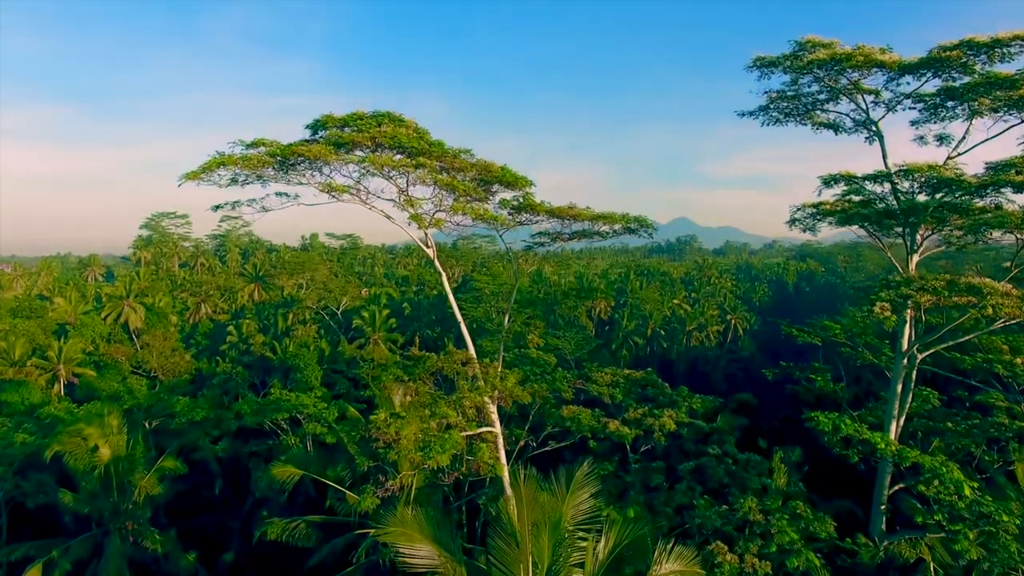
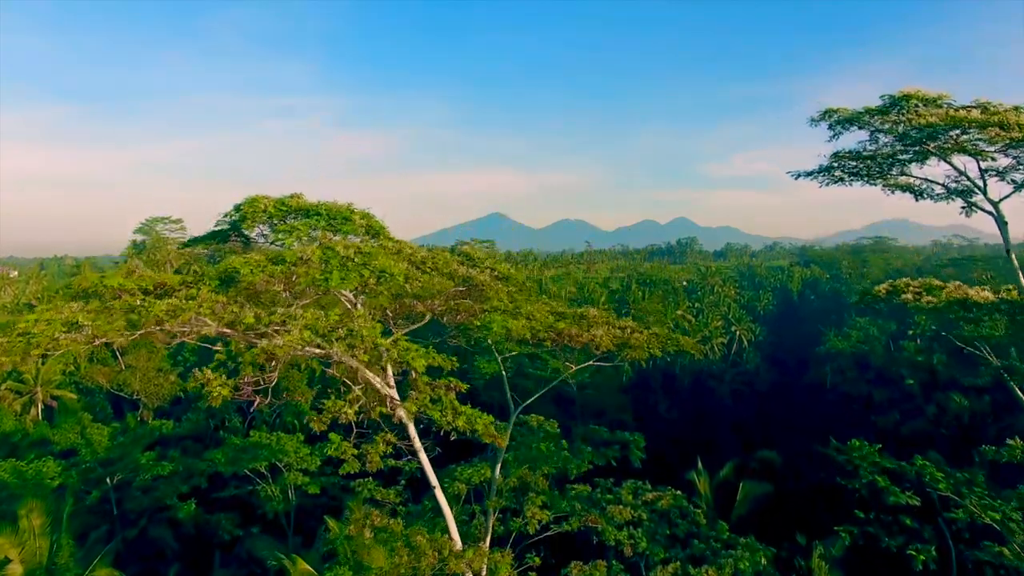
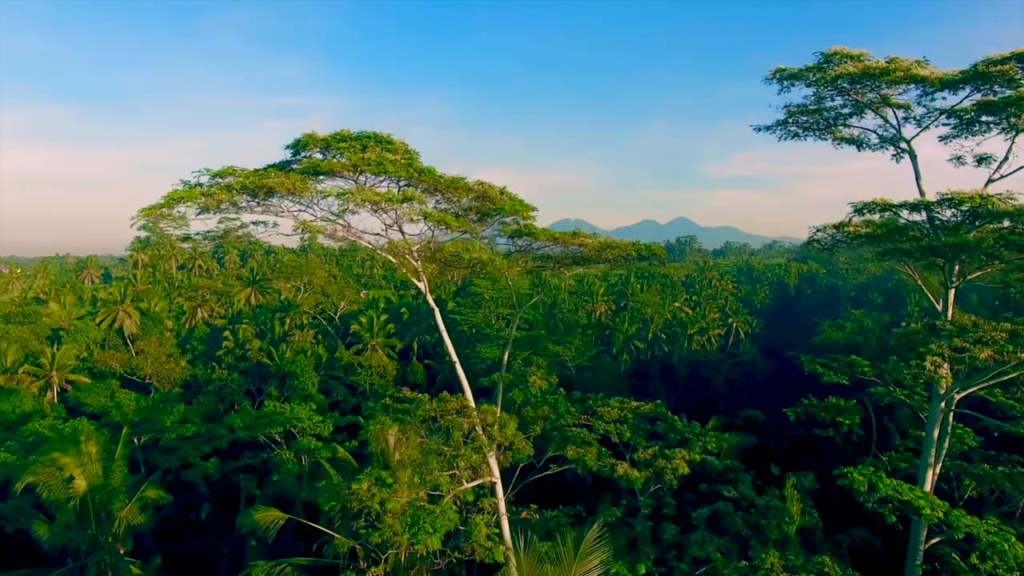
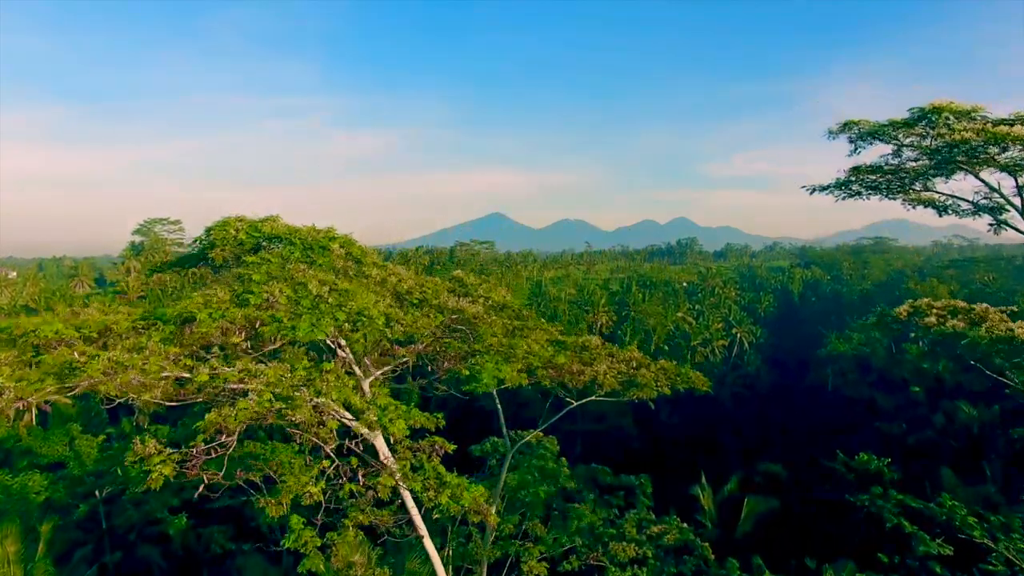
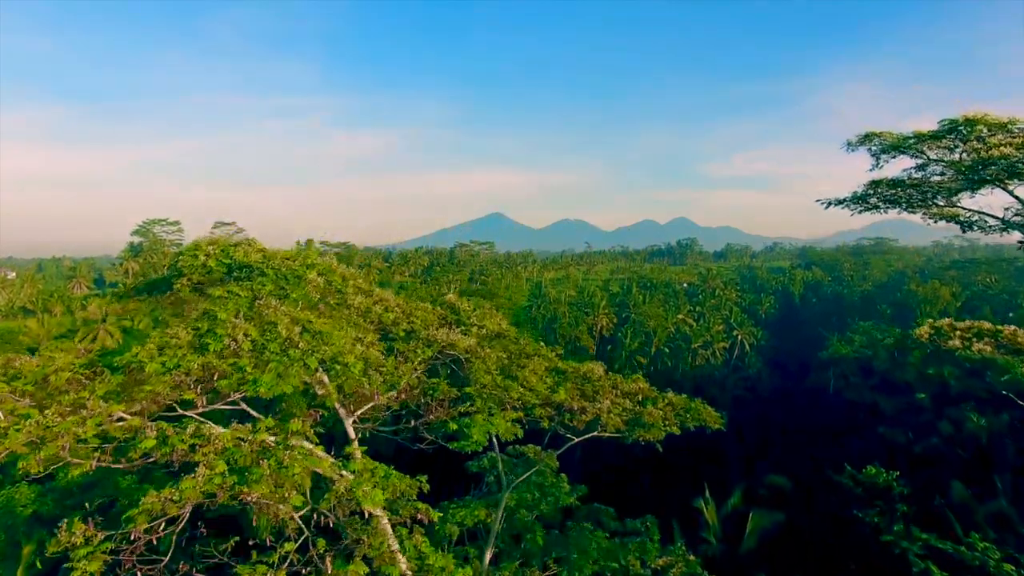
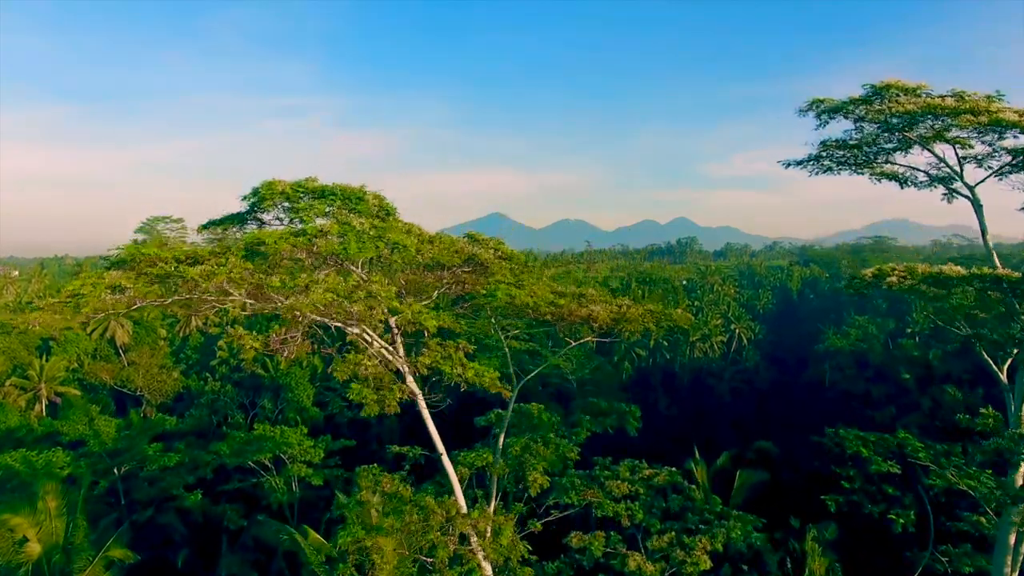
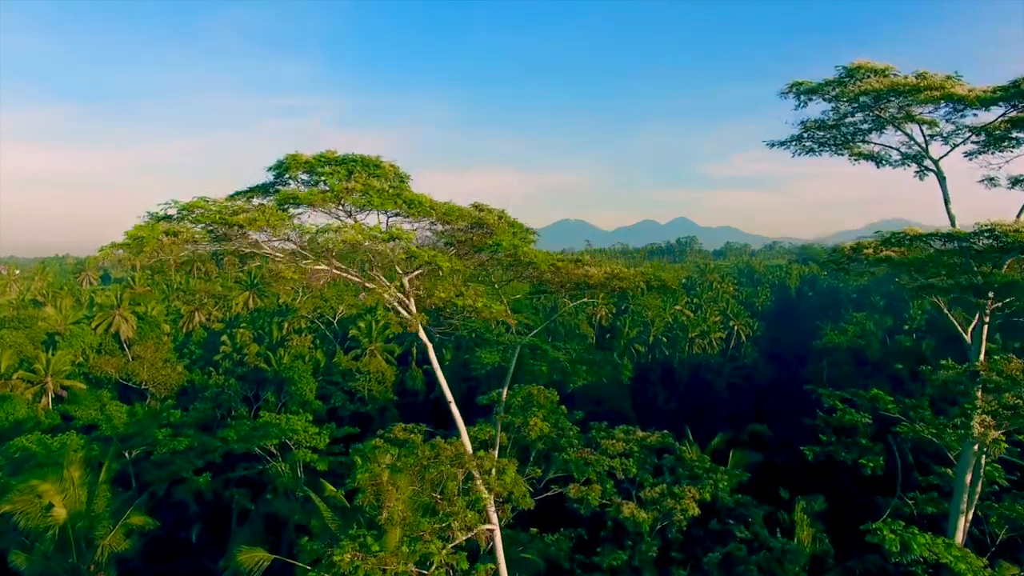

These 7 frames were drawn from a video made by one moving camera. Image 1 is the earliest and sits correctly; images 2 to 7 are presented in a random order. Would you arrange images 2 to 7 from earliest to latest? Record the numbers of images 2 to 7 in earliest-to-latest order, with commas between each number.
3, 7, 6, 2, 4, 5
